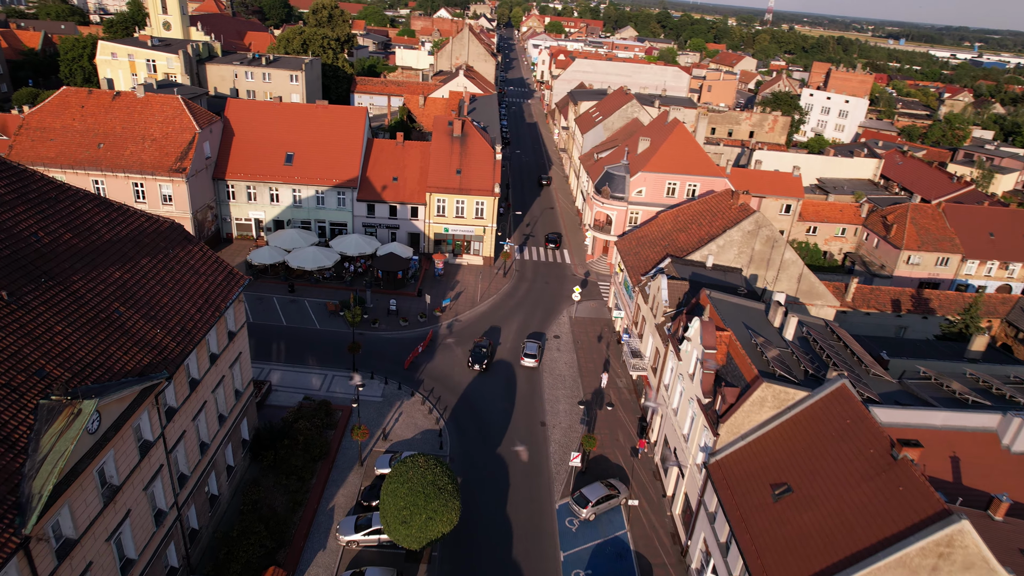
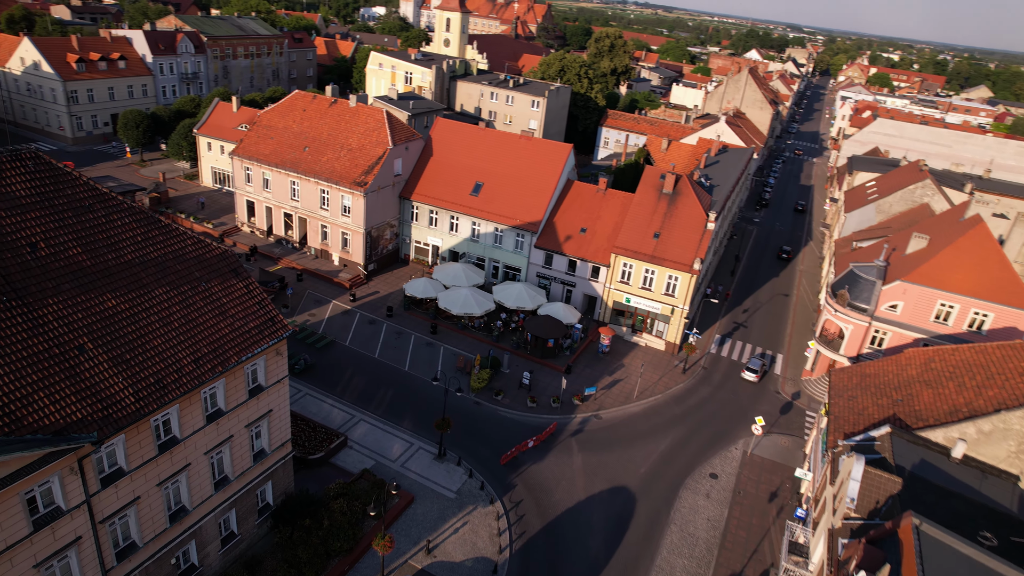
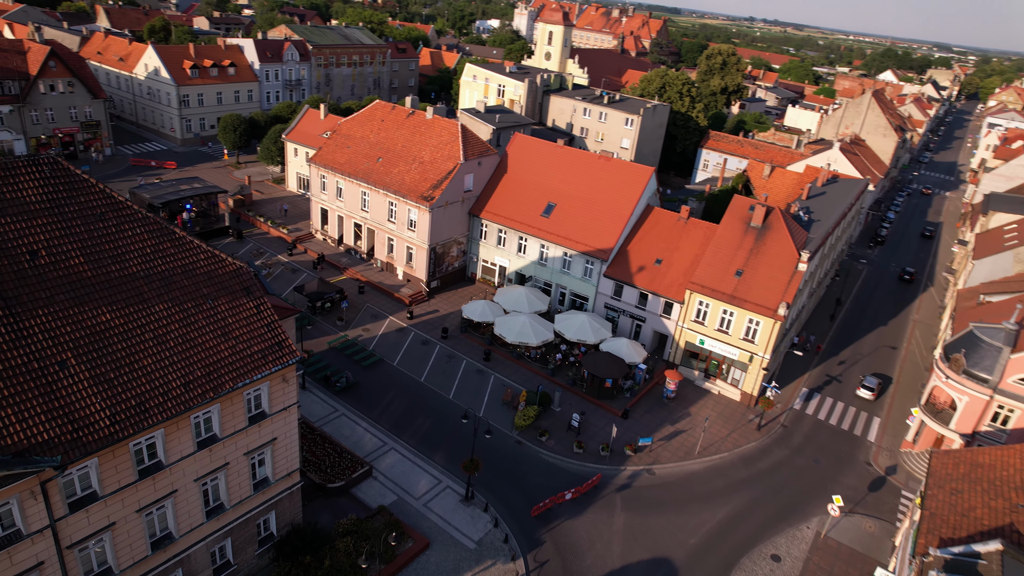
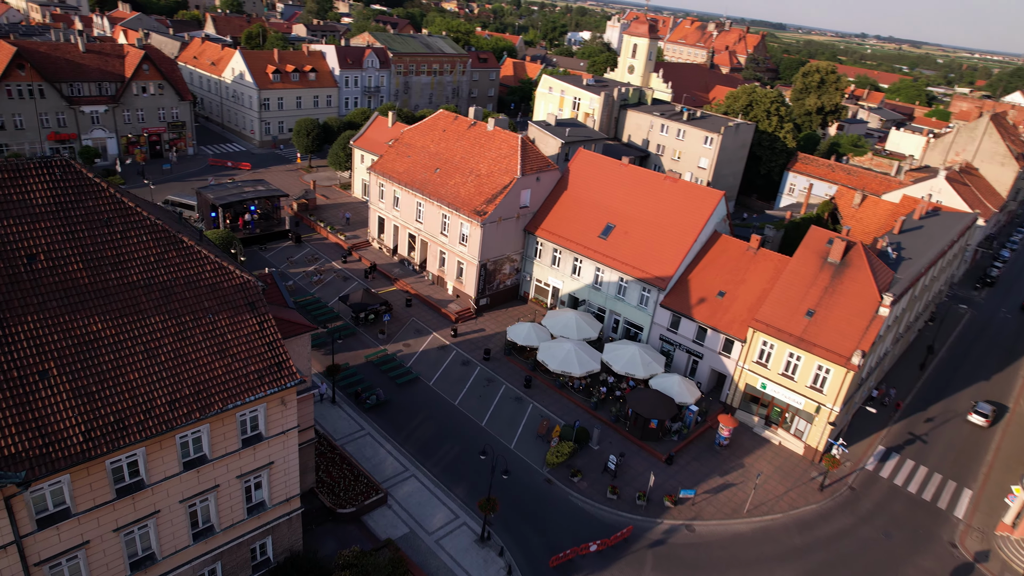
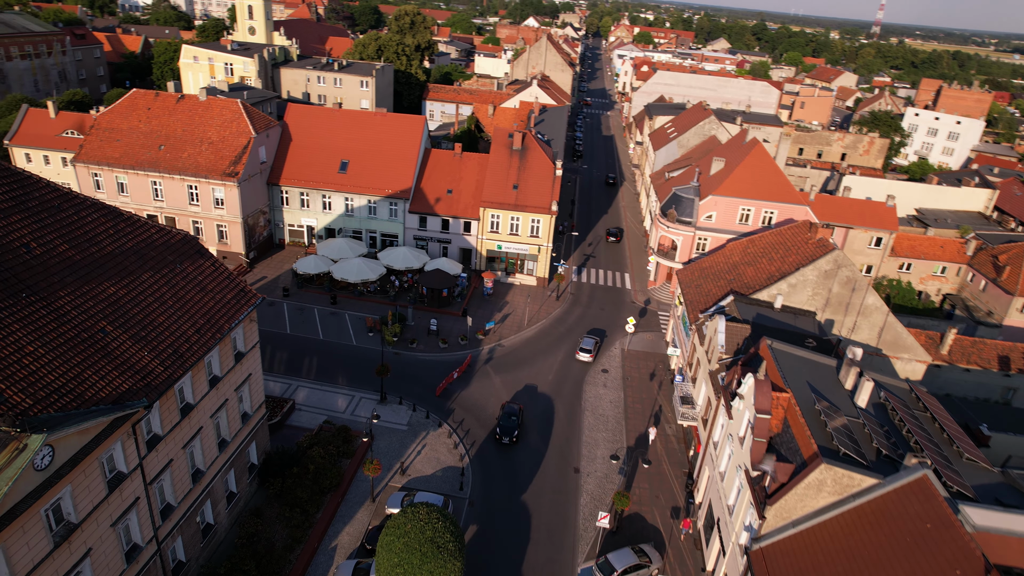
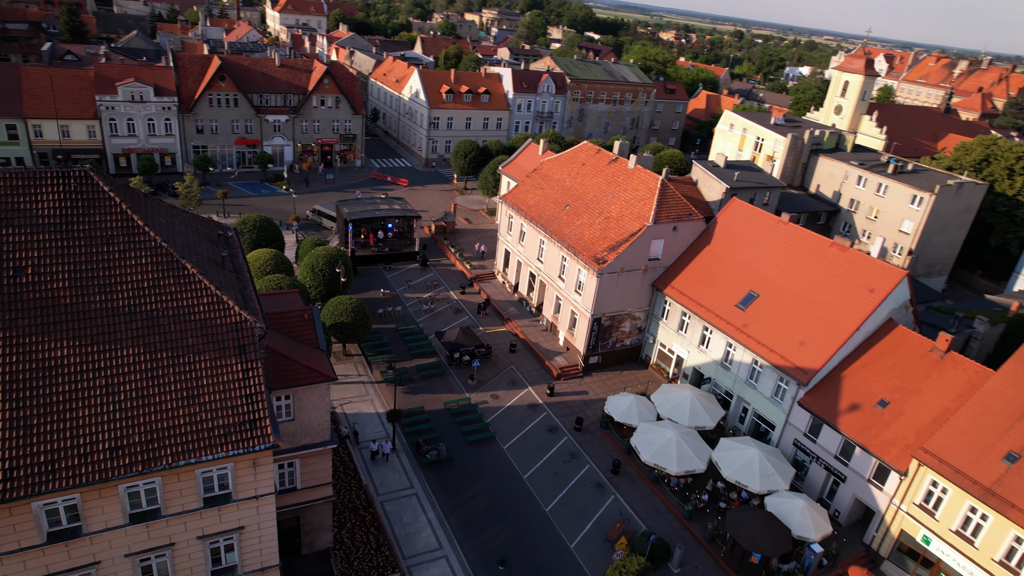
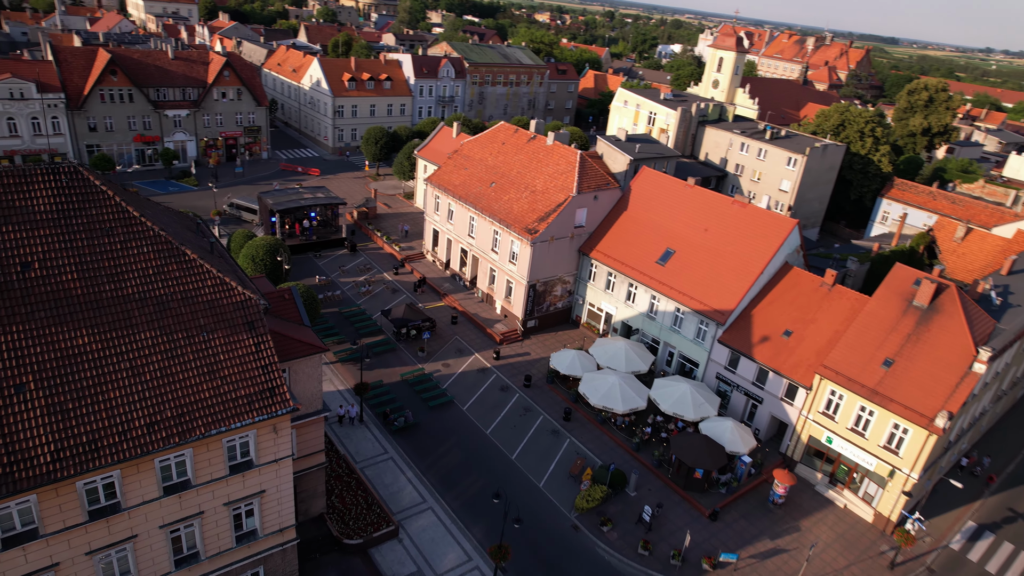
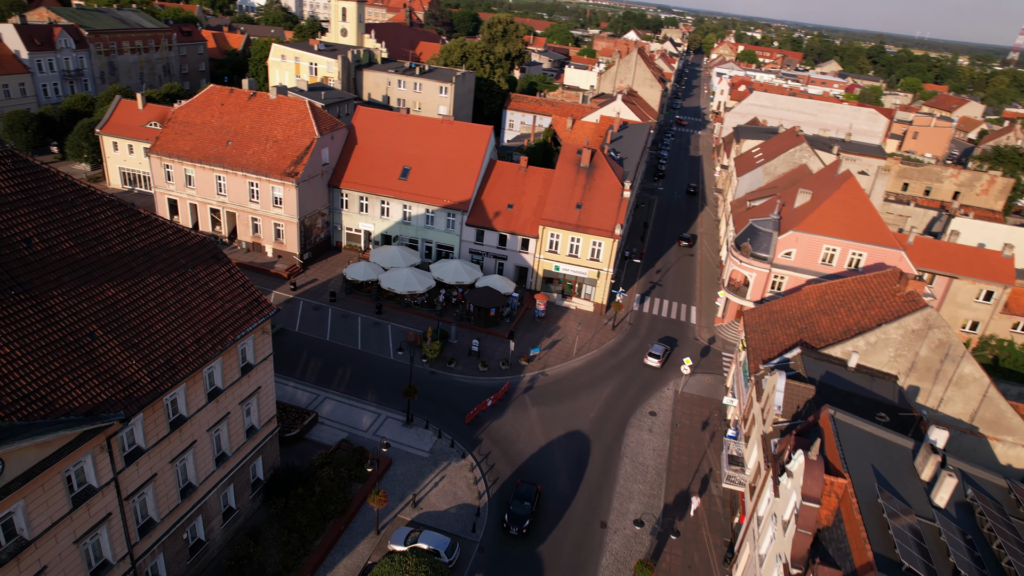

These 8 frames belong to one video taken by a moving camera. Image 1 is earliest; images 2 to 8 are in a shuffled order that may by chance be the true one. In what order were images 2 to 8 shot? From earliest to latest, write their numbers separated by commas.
5, 8, 2, 3, 4, 7, 6
